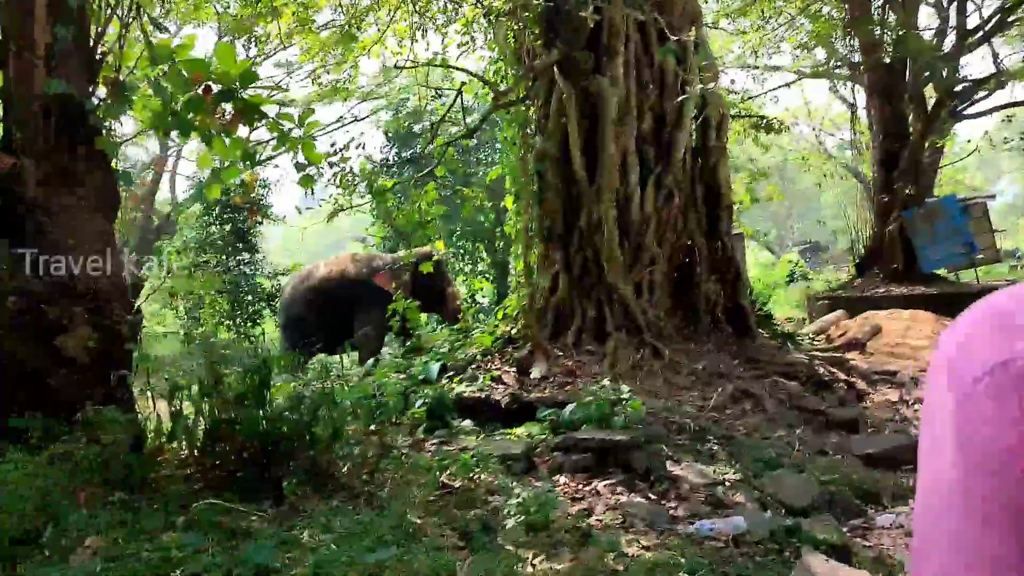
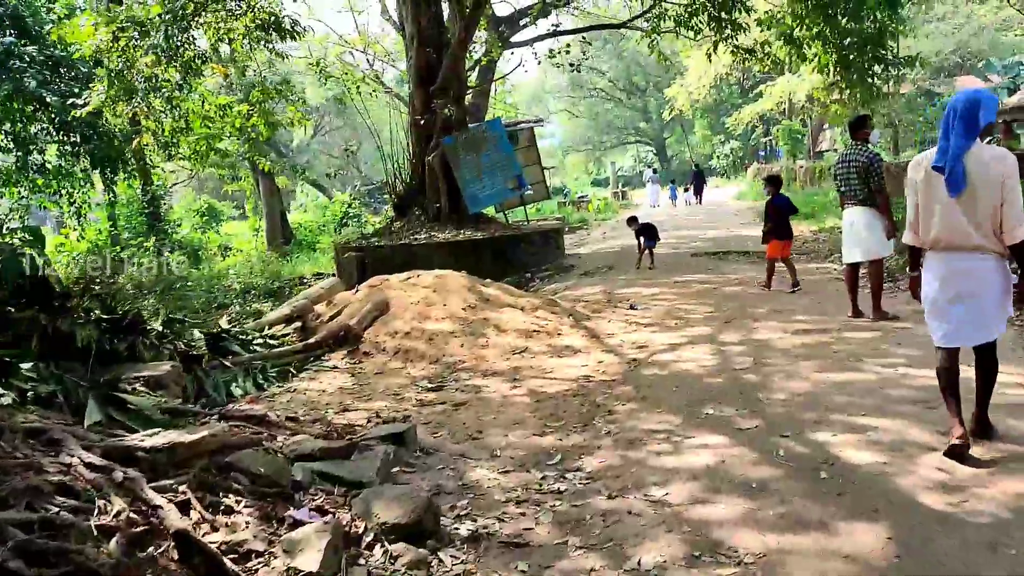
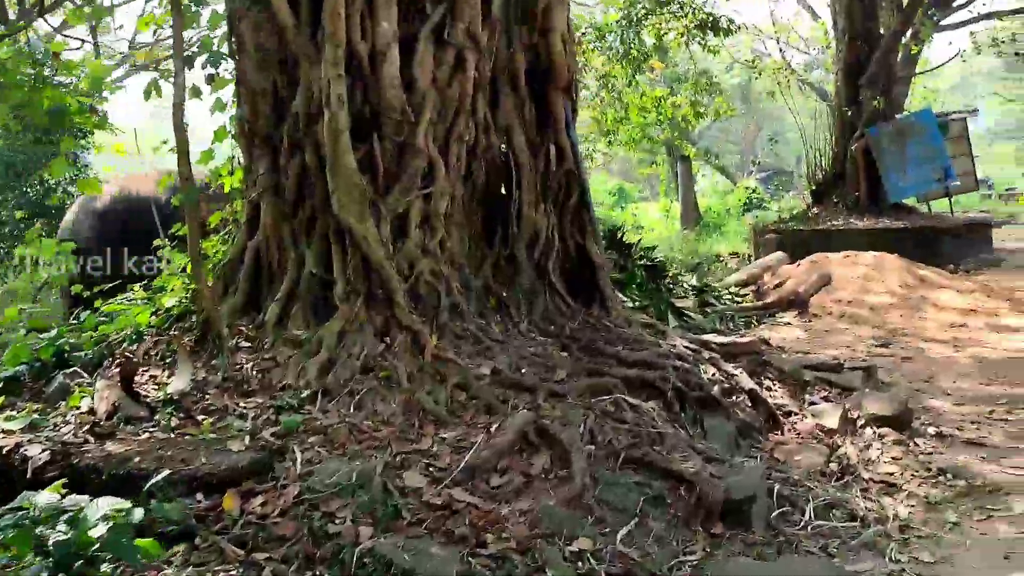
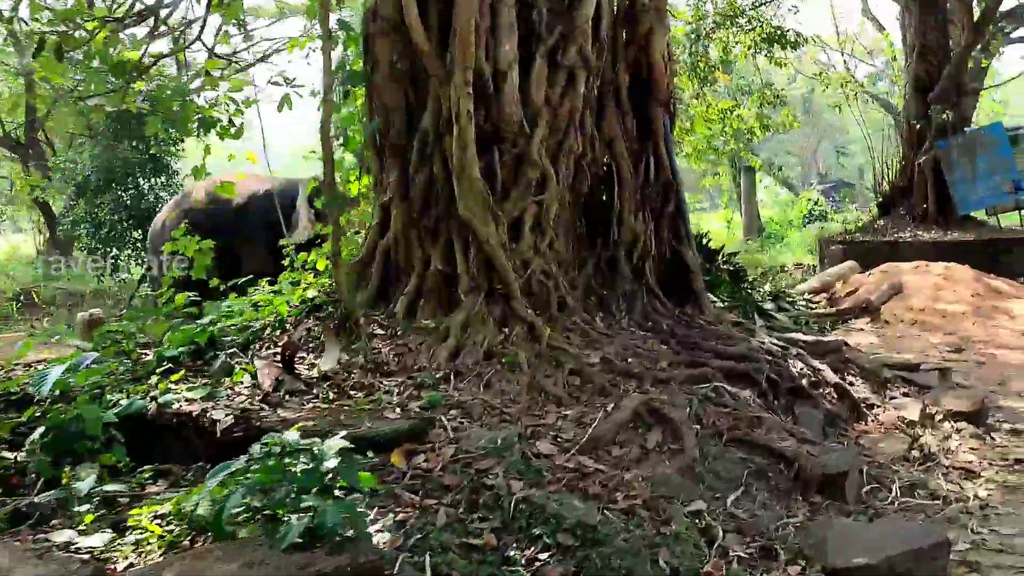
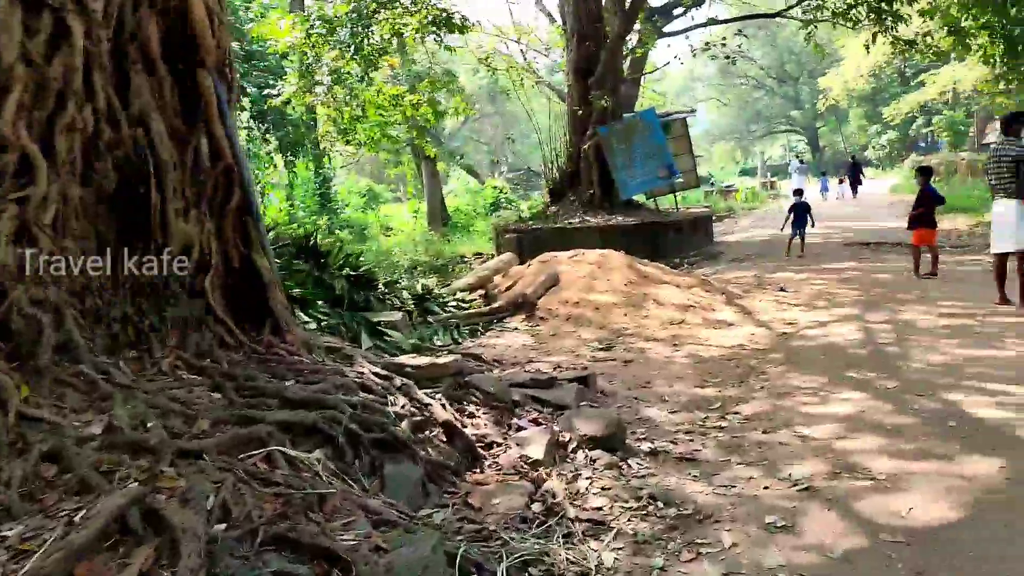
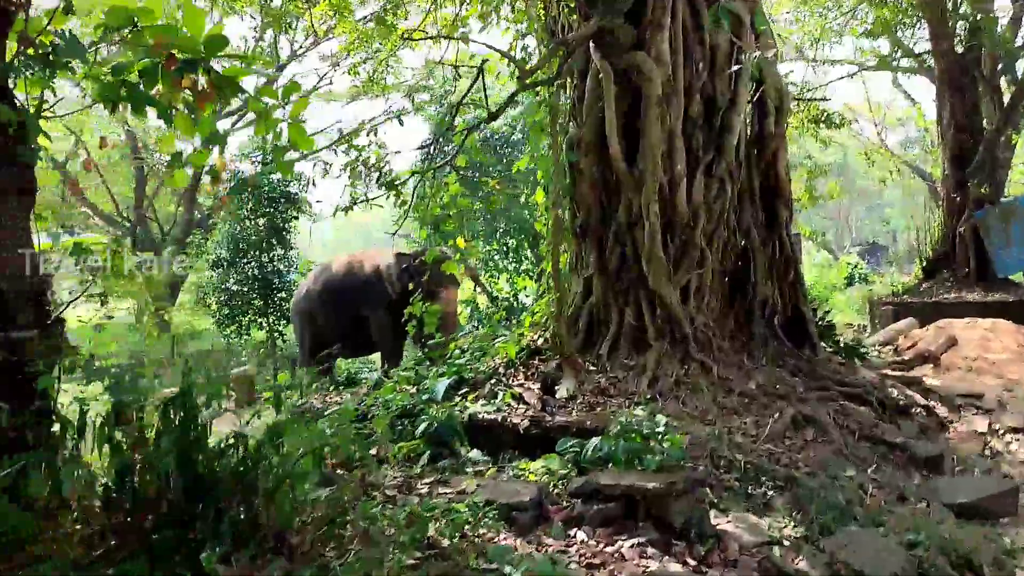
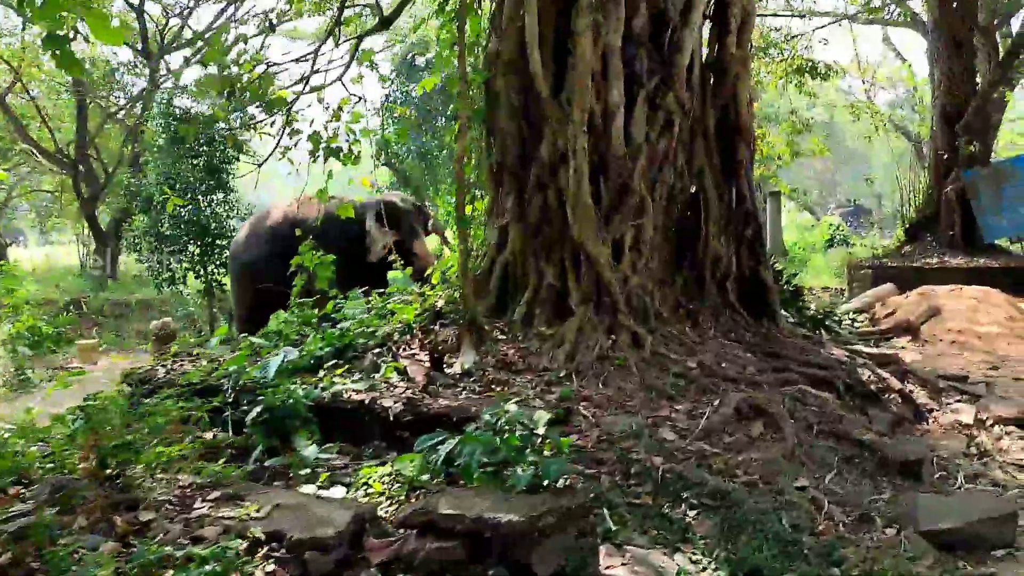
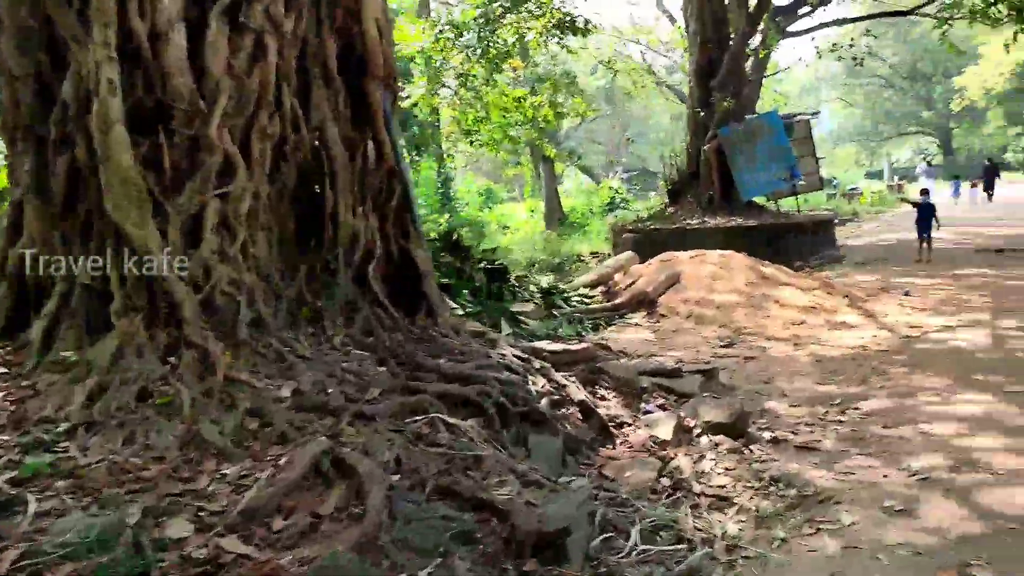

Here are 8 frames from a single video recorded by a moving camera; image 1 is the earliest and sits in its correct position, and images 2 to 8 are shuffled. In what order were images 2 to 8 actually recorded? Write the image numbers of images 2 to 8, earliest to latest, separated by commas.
6, 7, 4, 3, 8, 5, 2
